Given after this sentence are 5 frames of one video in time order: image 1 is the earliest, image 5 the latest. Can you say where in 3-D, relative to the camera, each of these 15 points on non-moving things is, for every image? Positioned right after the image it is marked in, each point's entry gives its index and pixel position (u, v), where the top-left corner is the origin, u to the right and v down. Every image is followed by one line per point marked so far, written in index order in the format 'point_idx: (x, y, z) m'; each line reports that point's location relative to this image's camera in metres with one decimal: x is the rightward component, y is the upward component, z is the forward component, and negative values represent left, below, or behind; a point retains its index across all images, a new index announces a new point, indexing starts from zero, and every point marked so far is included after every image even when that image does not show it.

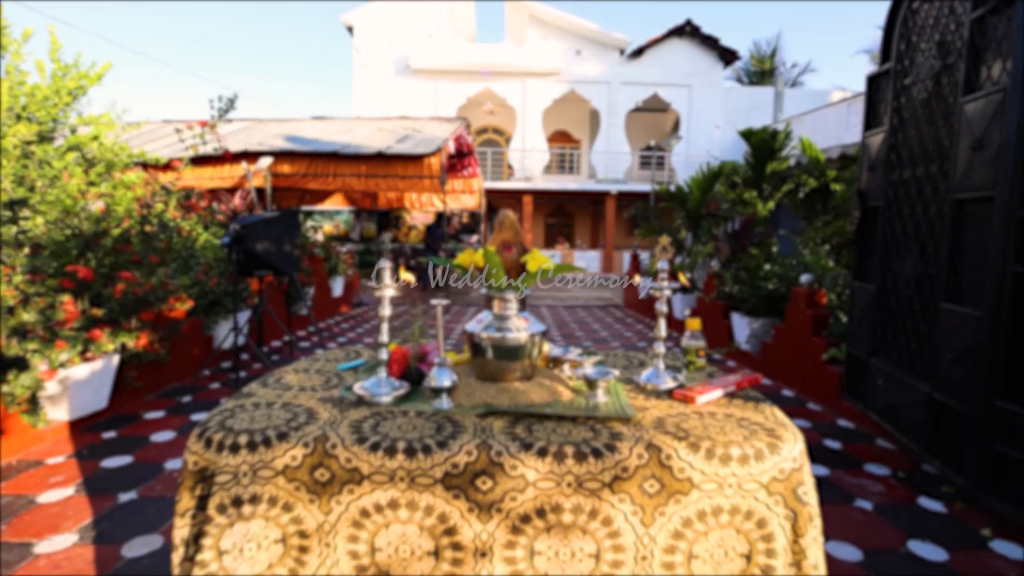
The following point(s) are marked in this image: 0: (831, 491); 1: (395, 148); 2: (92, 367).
0: (+1.8, -1.1, +2.8) m
1: (-1.7, +2.1, +7.1) m
2: (-2.9, -0.5, +3.3) m
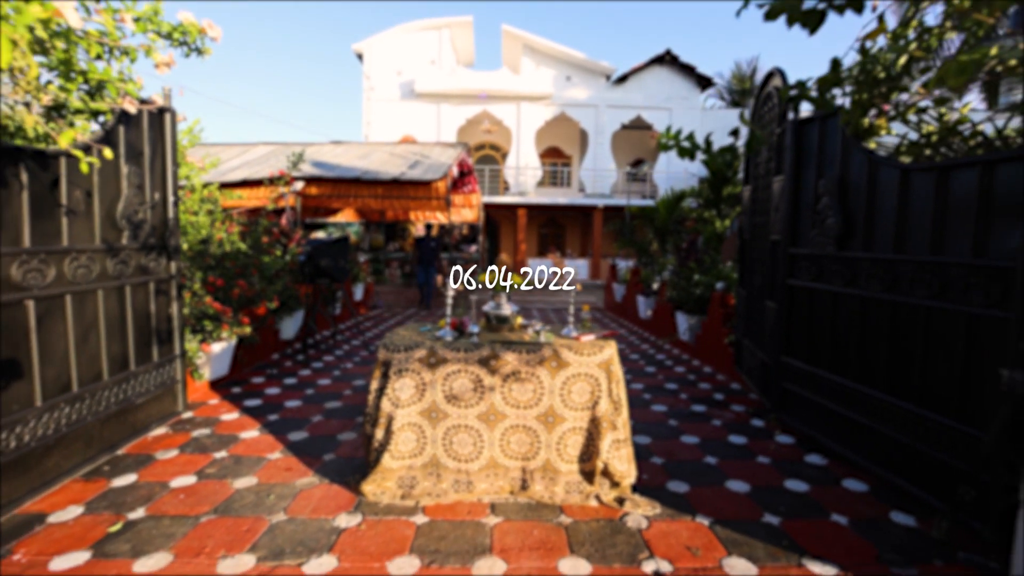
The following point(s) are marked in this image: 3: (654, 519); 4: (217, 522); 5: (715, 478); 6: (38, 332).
0: (+1.7, -1.2, +4.5) m
1: (-1.8, +2.0, +8.9) m
2: (-3.0, -0.6, +5.0) m
3: (+0.8, -1.3, +2.7) m
4: (-1.6, -1.3, +2.7) m
5: (+1.3, -1.3, +3.3) m
6: (-2.6, -0.2, +2.7) m
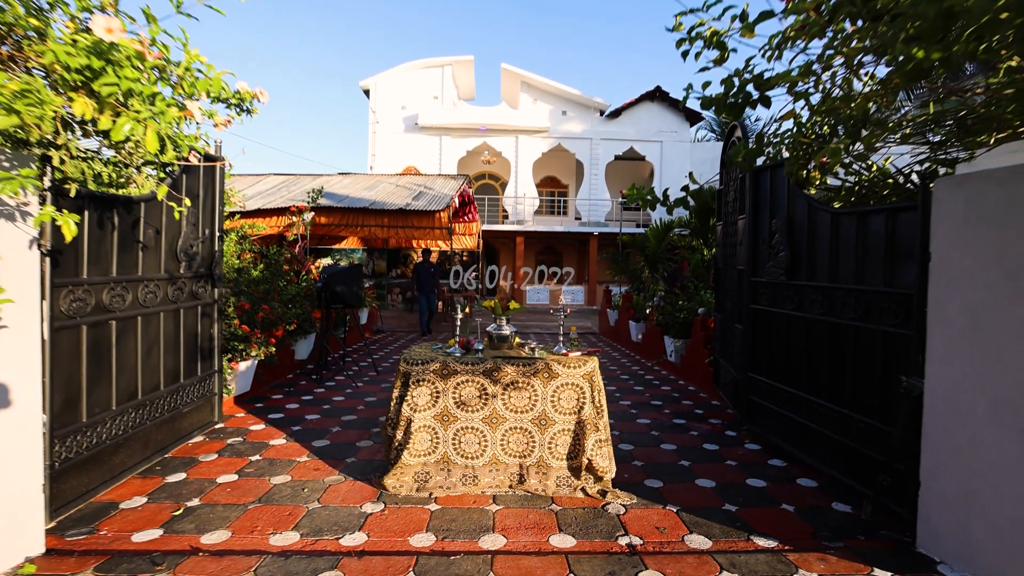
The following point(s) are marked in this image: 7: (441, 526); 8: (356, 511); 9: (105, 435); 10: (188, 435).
0: (+1.7, -1.4, +5.0) m
1: (-1.9, +1.6, +9.5) m
2: (-3.0, -0.9, +5.6) m
3: (+0.8, -1.4, +3.2) m
4: (-1.6, -1.4, +3.2) m
5: (+1.3, -1.4, +3.8) m
6: (-2.6, -0.4, +3.3) m
7: (-0.4, -1.4, +2.9) m
8: (-1.0, -1.4, +3.1) m
9: (-2.6, -1.0, +3.2) m
10: (-2.7, -1.2, +4.2) m
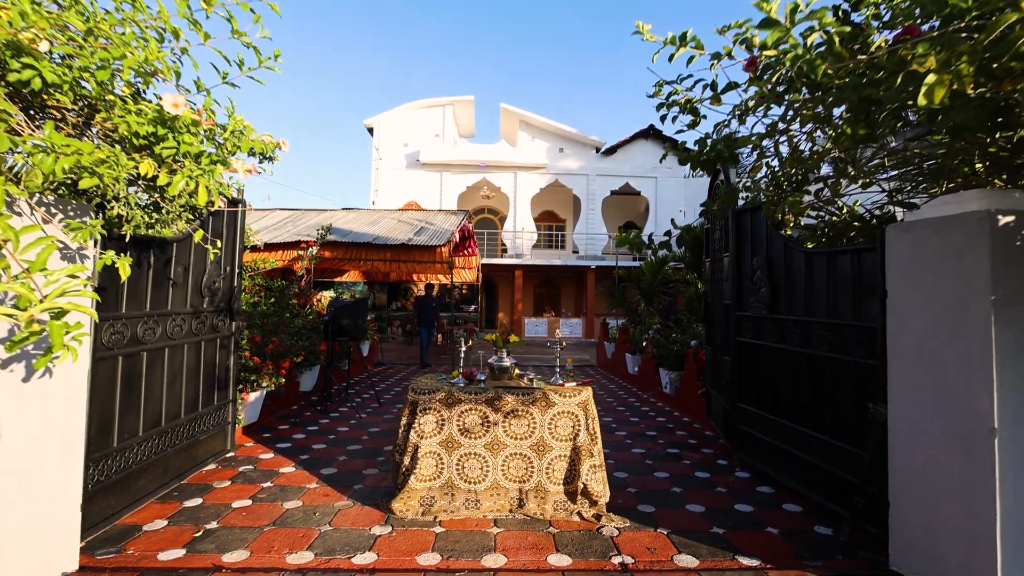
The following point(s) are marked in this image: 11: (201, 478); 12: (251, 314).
0: (+1.7, -1.8, +5.2) m
1: (-1.9, +0.9, +9.9) m
2: (-3.0, -1.2, +5.8) m
3: (+0.8, -1.7, +3.4) m
4: (-1.6, -1.6, +3.3) m
5: (+1.3, -1.7, +4.0) m
6: (-2.6, -0.6, +3.5) m
7: (-0.4, -1.6, +3.1) m
8: (-1.0, -1.6, +3.3) m
9: (-2.6, -1.2, +3.4) m
10: (-2.7, -1.5, +4.4) m
11: (-2.6, -1.6, +4.2) m
12: (-3.3, -0.3, +6.3) m
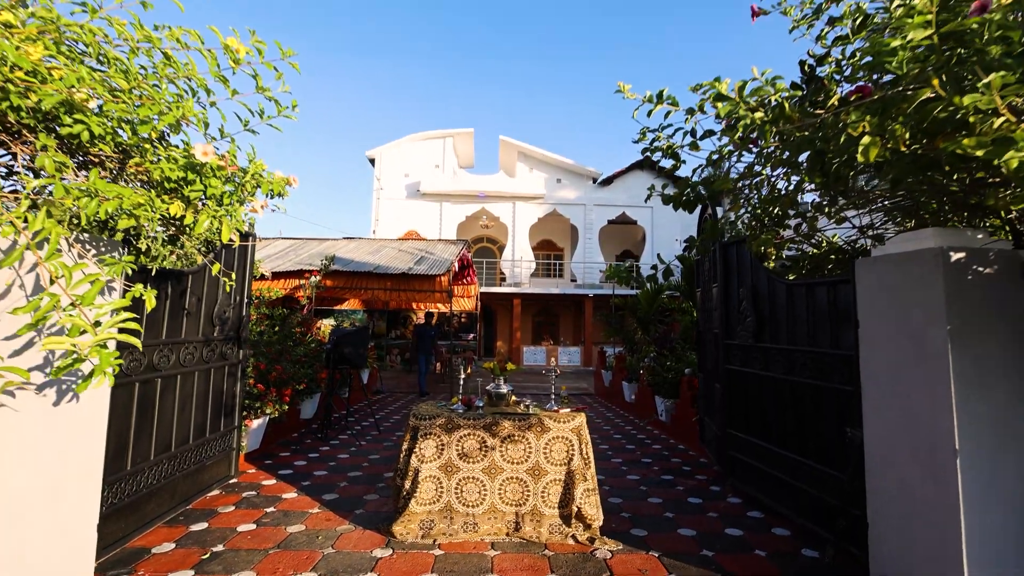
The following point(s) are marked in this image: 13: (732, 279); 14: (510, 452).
0: (+1.7, -2.1, +5.3) m
1: (-1.9, +0.3, +10.2) m
2: (-3.0, -1.6, +5.9) m
3: (+0.7, -1.9, +3.5) m
4: (-1.6, -1.9, +3.5) m
5: (+1.3, -2.0, +4.1) m
6: (-2.6, -0.9, +3.7) m
7: (-0.4, -1.8, +3.2) m
8: (-1.0, -1.8, +3.4) m
9: (-2.7, -1.4, +3.6) m
10: (-2.8, -1.8, +4.5) m
11: (-2.7, -1.9, +4.3) m
12: (-3.4, -0.7, +6.5) m
13: (+2.3, +0.1, +5.1) m
14: (0.0, -1.2, +3.7) m
